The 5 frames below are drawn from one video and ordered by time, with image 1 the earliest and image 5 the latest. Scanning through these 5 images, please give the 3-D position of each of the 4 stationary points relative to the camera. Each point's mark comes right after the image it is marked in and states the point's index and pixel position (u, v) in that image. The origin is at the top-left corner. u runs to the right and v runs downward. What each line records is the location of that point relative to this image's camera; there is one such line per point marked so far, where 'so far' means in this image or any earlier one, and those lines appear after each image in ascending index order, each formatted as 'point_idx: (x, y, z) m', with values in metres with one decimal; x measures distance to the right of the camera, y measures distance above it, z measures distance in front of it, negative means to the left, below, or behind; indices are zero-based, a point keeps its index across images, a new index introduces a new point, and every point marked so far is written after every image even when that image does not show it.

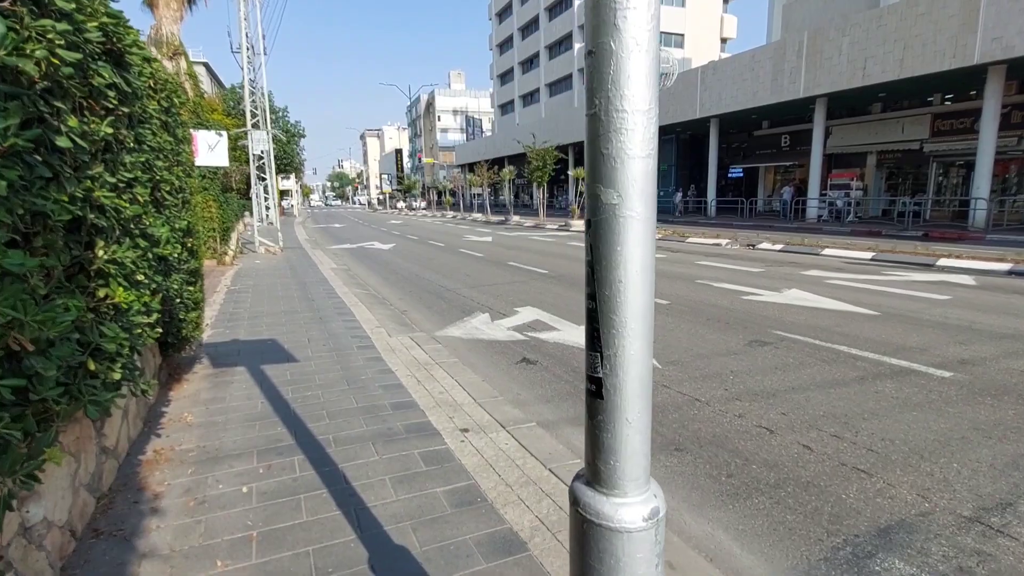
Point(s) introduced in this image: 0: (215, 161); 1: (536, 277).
0: (-7.7, +3.3, +13.6) m
1: (+0.5, +0.2, +11.8) m
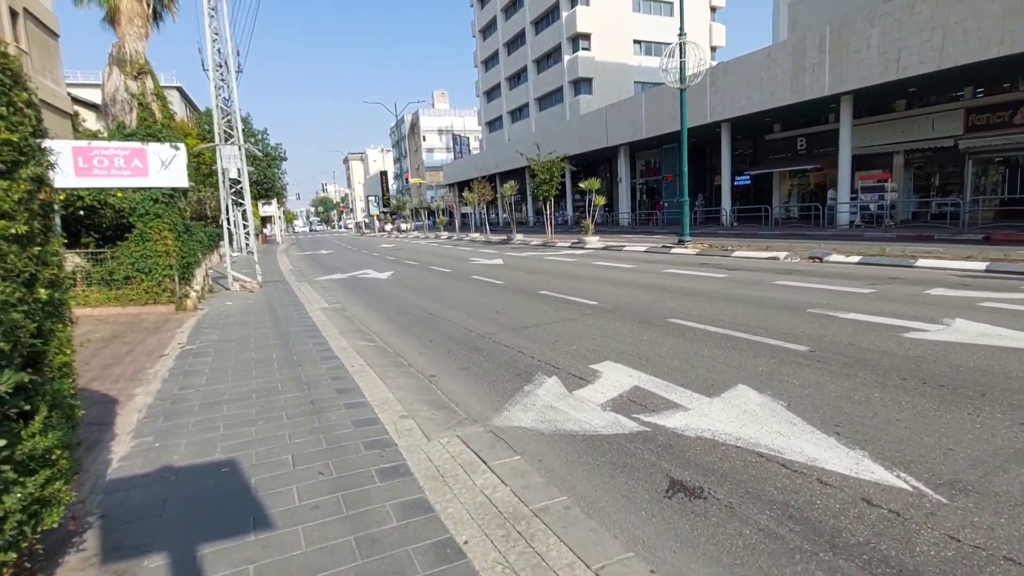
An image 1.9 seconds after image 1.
0: (-7.1, +2.2, +10.9) m
1: (+1.3, -0.4, +9.2) m
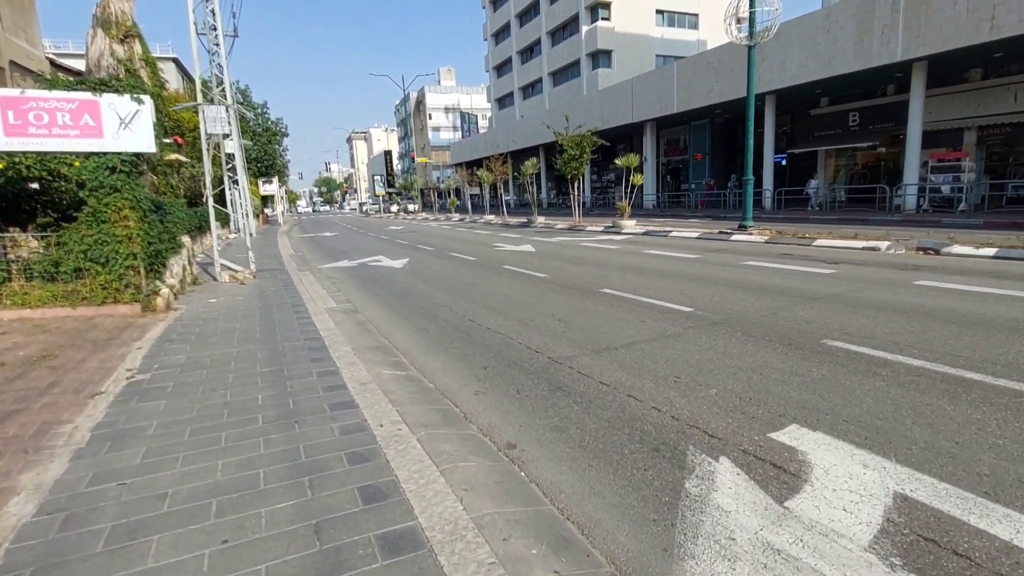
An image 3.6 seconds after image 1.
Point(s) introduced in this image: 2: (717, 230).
0: (-6.1, +2.3, +8.4) m
1: (+2.3, -0.5, +6.8) m
2: (+6.8, +1.9, +17.2) m
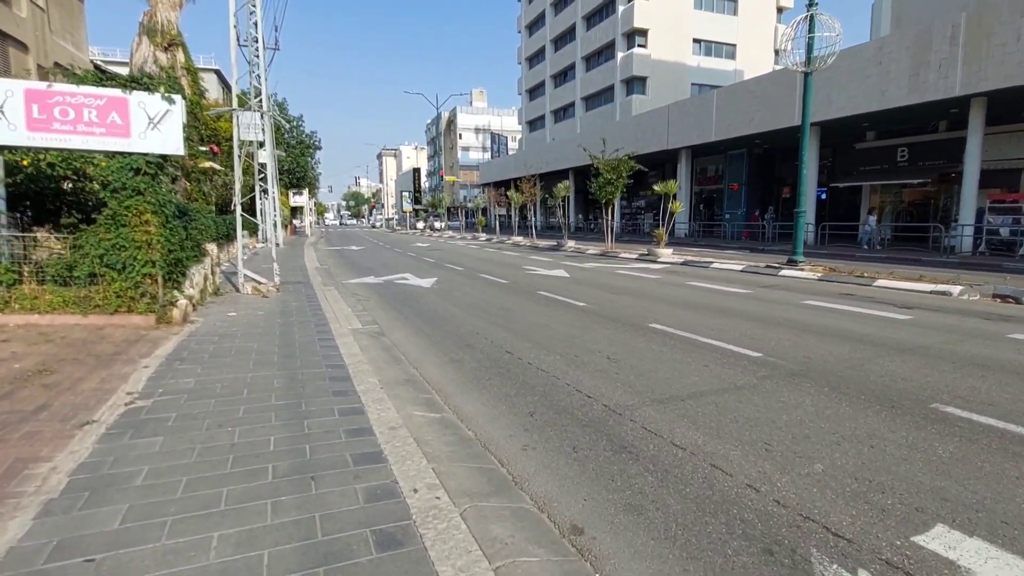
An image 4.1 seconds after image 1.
0: (-5.3, +2.2, +8.0) m
1: (+2.8, -1.0, +5.9) m
2: (+7.8, +0.8, +16.2) m
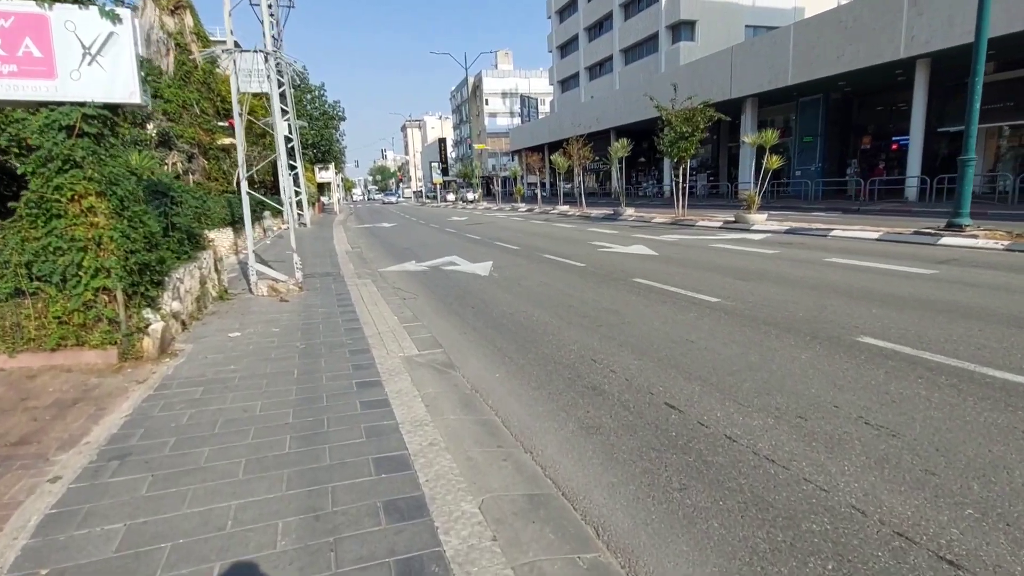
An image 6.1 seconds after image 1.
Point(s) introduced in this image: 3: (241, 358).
0: (-4.0, +2.0, +5.2) m
1: (+4.1, -1.0, +2.9) m
2: (+9.5, +1.5, +12.8) m
3: (-2.9, -0.8, +5.5) m
